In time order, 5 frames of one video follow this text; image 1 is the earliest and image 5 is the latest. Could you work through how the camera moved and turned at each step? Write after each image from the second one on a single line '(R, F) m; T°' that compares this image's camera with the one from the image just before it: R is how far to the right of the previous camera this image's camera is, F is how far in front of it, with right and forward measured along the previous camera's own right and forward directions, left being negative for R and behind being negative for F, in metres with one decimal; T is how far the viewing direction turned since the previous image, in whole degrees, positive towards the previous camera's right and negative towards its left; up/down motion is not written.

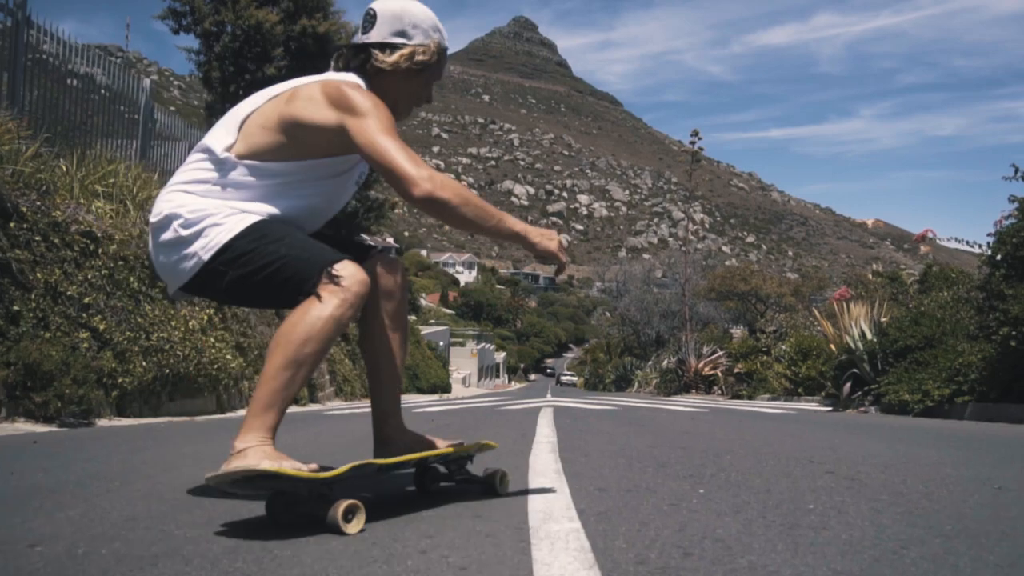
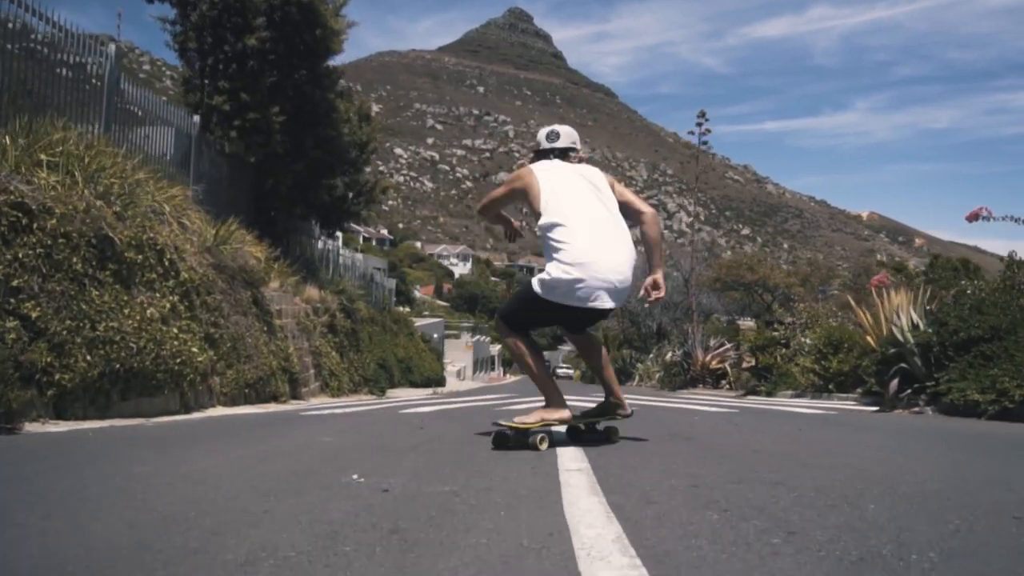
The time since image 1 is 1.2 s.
(-0.1, +1.4) m; 0°
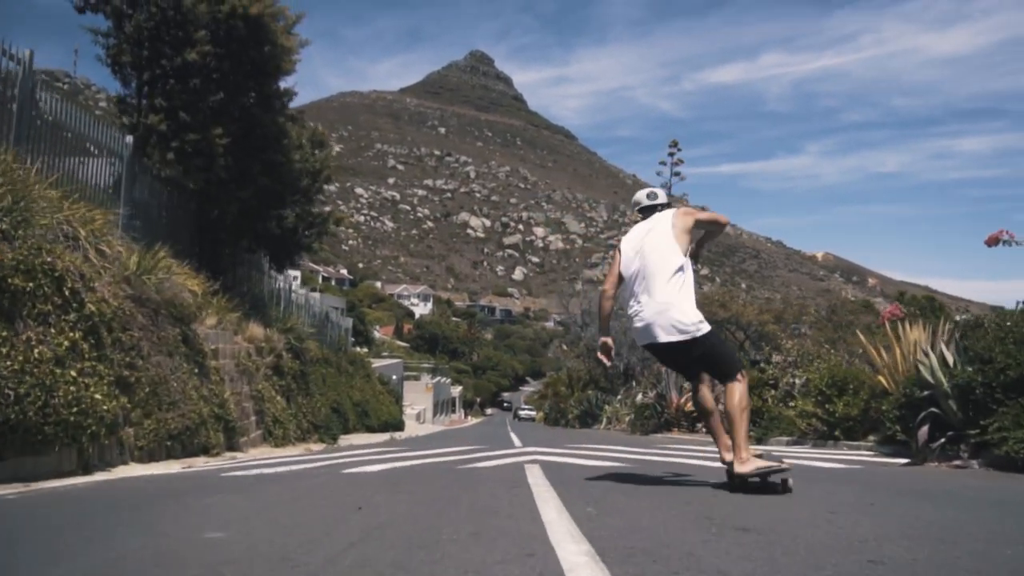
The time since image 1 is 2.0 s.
(0.0, +1.6) m; +2°
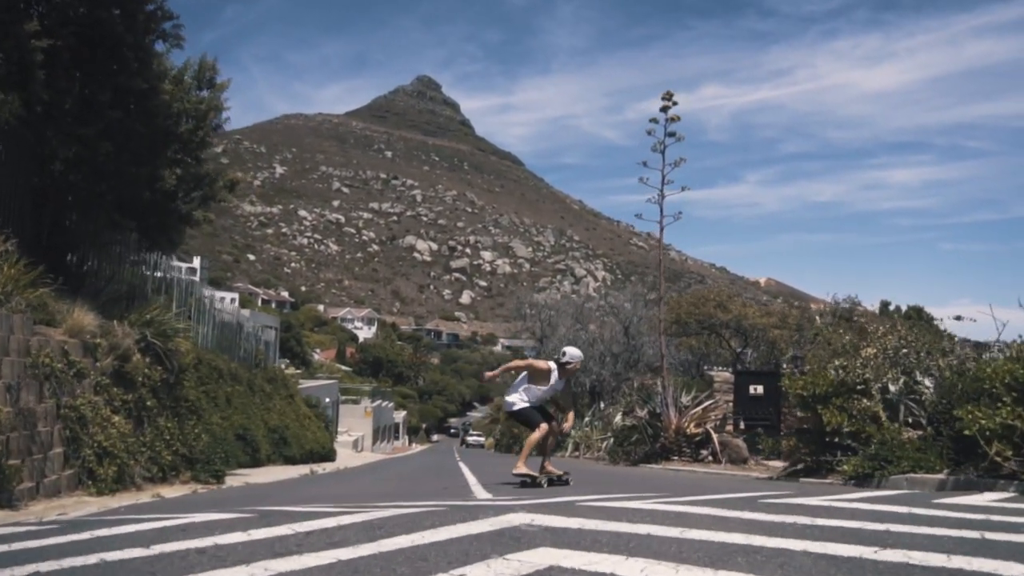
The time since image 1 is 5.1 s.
(-0.1, +5.7) m; +3°
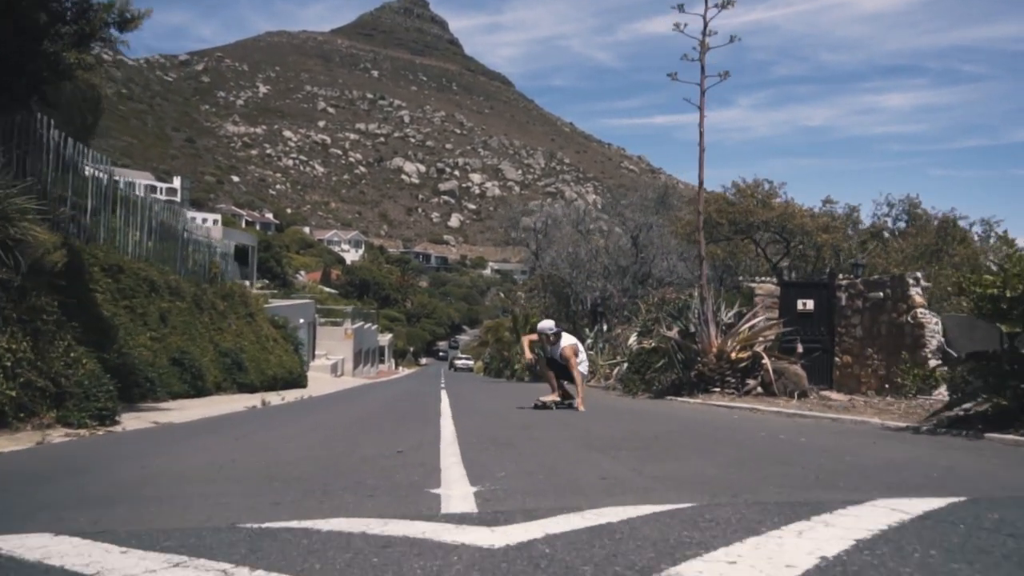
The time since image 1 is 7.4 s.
(-0.1, +4.4) m; +1°
